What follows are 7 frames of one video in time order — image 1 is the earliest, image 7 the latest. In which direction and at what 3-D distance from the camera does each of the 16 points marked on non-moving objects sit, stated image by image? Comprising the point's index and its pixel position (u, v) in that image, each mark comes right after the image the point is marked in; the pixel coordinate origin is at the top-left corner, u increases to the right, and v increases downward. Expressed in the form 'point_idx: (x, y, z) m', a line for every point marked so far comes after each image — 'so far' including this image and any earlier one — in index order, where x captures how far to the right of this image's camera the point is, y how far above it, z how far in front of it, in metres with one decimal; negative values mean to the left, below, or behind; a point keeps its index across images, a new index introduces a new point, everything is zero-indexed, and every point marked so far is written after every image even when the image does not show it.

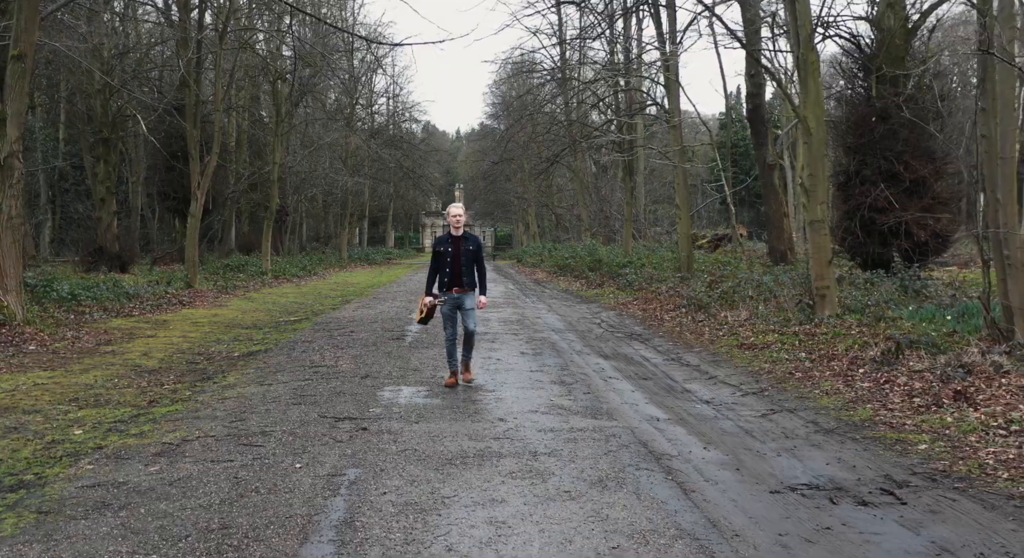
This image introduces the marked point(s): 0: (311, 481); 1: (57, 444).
0: (-1.1, -1.1, +4.8) m
1: (-3.1, -1.1, +6.0) m
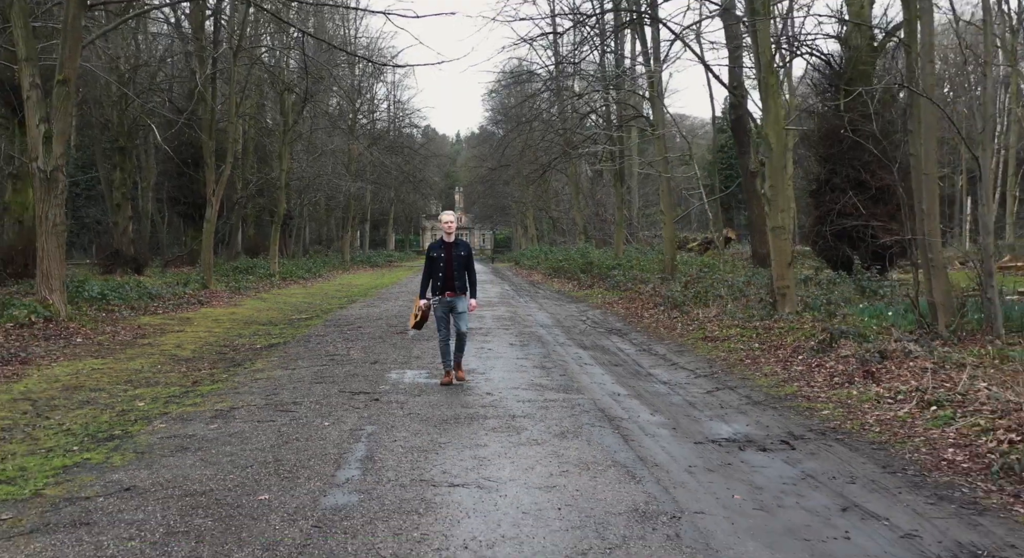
0: (-1.2, -1.1, +6.2) m
1: (-3.2, -1.1, +7.4) m
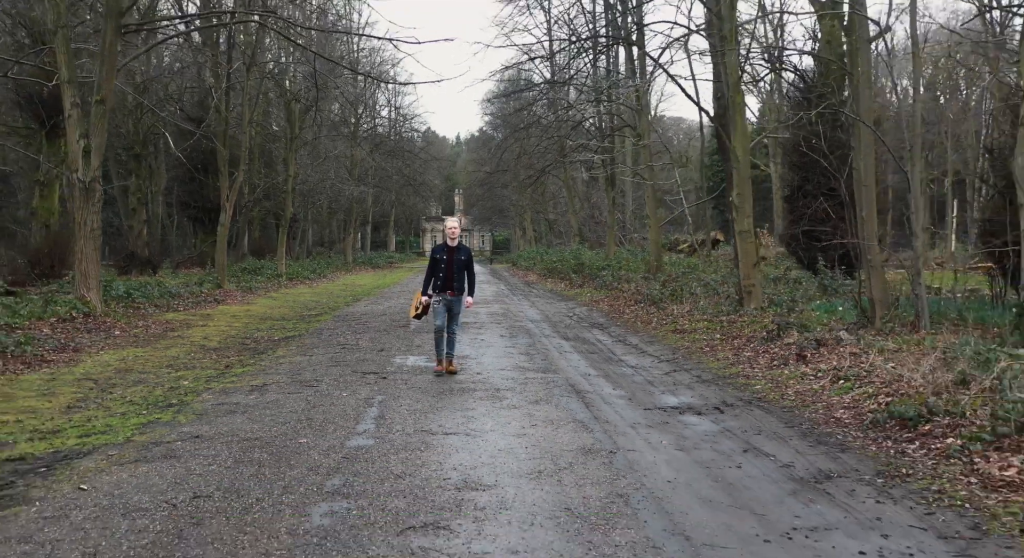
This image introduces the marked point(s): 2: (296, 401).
0: (-1.3, -1.0, +7.6) m
1: (-3.4, -1.1, +8.9) m
2: (-1.8, -1.0, +7.6) m
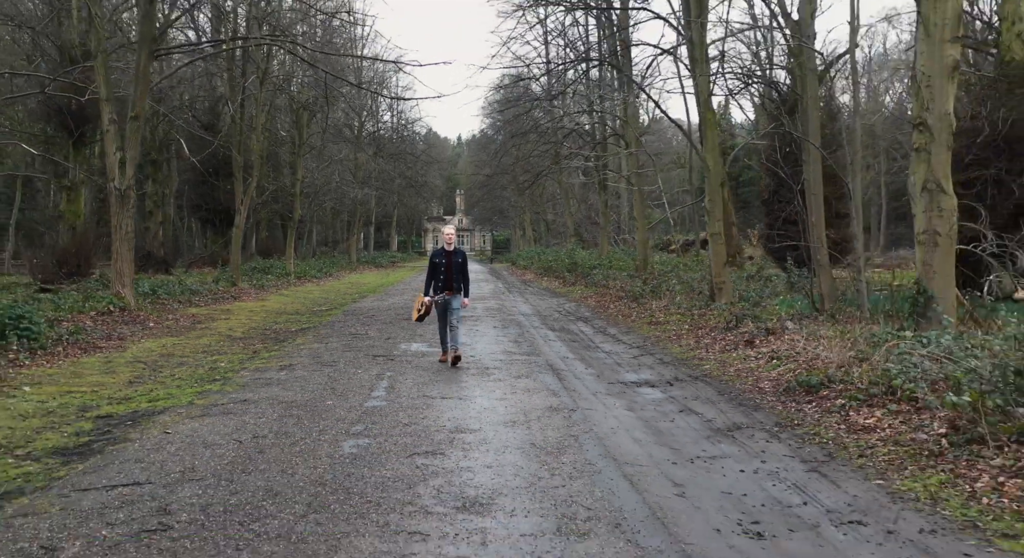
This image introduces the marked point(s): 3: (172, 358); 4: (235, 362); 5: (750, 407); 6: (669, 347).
0: (-1.5, -1.0, +9.2) m
1: (-3.5, -1.0, +10.5) m
2: (-2.0, -1.0, +9.2) m
3: (-4.4, -1.0, +11.4) m
4: (-3.4, -1.0, +10.9) m
5: (+2.0, -1.1, +7.6) m
6: (+2.1, -0.9, +11.9) m
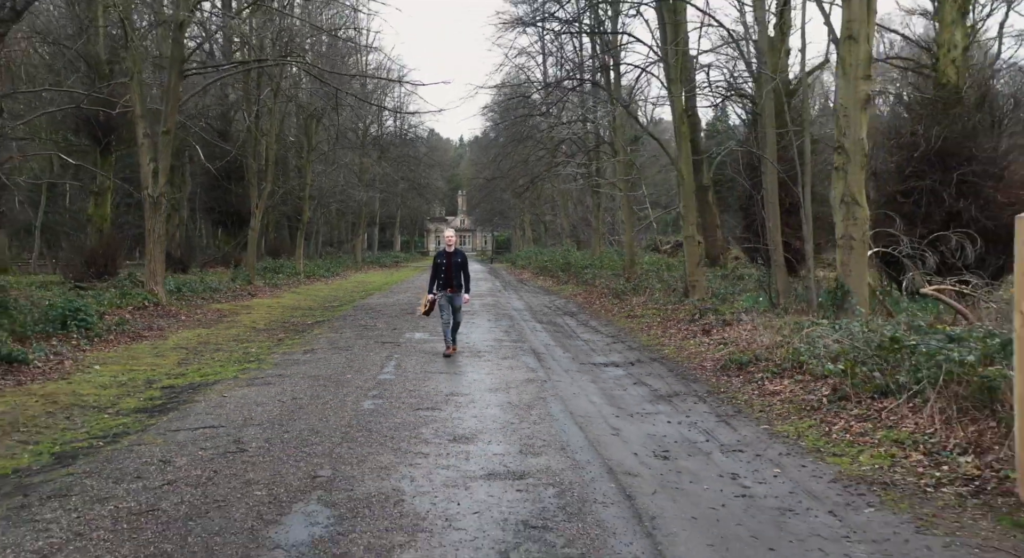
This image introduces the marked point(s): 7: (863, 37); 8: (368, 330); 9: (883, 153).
0: (-1.6, -1.0, +11.0) m
1: (-3.6, -1.0, +12.3) m
2: (-2.1, -1.0, +11.0) m
3: (-4.5, -1.0, +13.2) m
4: (-3.5, -1.0, +12.7) m
5: (+1.9, -1.1, +9.4) m
6: (+2.0, -0.9, +13.7) m
7: (+4.0, +2.8, +10.1) m
8: (-2.3, -0.8, +14.4) m
9: (+6.8, +2.3, +16.3) m
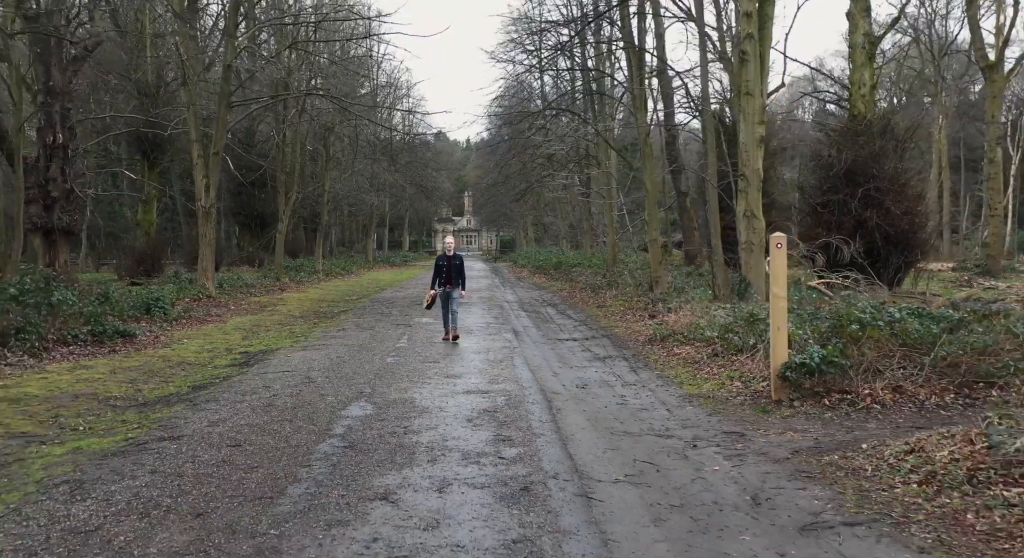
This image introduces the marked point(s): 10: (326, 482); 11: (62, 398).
0: (-1.9, -0.9, +14.5) m
1: (-3.9, -0.9, +15.8) m
2: (-2.4, -0.9, +14.5) m
3: (-4.7, -0.9, +16.7) m
4: (-3.8, -0.9, +16.2) m
5: (+1.6, -1.0, +12.9) m
6: (+1.7, -0.8, +17.2) m
7: (+3.7, +2.9, +13.6) m
8: (-2.5, -0.8, +17.8) m
9: (+6.6, +2.4, +19.7) m
10: (-1.2, -1.3, +5.6) m
11: (-4.5, -1.2, +9.0) m
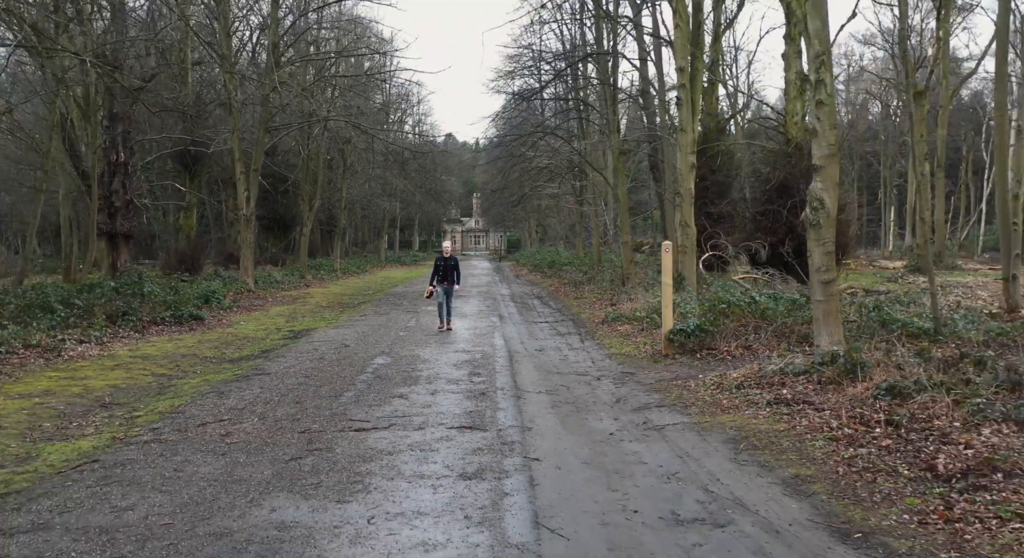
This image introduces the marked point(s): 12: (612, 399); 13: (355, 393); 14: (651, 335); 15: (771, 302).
0: (-2.2, -0.8, +18.3) m
1: (-4.2, -0.8, +19.7) m
2: (-2.7, -0.8, +18.3) m
3: (-5.0, -0.8, +20.5) m
4: (-4.0, -0.8, +20.0) m
5: (+1.3, -0.9, +16.7) m
6: (+1.5, -0.7, +21.0) m
7: (+3.4, +3.0, +17.3) m
8: (-2.8, -0.7, +21.7) m
9: (+6.4, +2.5, +23.4) m
10: (-1.6, -1.2, +9.5) m
11: (-4.9, -1.1, +12.9) m
12: (+1.0, -1.2, +9.2) m
13: (-1.6, -1.2, +9.3) m
14: (+2.2, -0.9, +14.0) m
15: (+3.6, -0.3, +12.5) m
